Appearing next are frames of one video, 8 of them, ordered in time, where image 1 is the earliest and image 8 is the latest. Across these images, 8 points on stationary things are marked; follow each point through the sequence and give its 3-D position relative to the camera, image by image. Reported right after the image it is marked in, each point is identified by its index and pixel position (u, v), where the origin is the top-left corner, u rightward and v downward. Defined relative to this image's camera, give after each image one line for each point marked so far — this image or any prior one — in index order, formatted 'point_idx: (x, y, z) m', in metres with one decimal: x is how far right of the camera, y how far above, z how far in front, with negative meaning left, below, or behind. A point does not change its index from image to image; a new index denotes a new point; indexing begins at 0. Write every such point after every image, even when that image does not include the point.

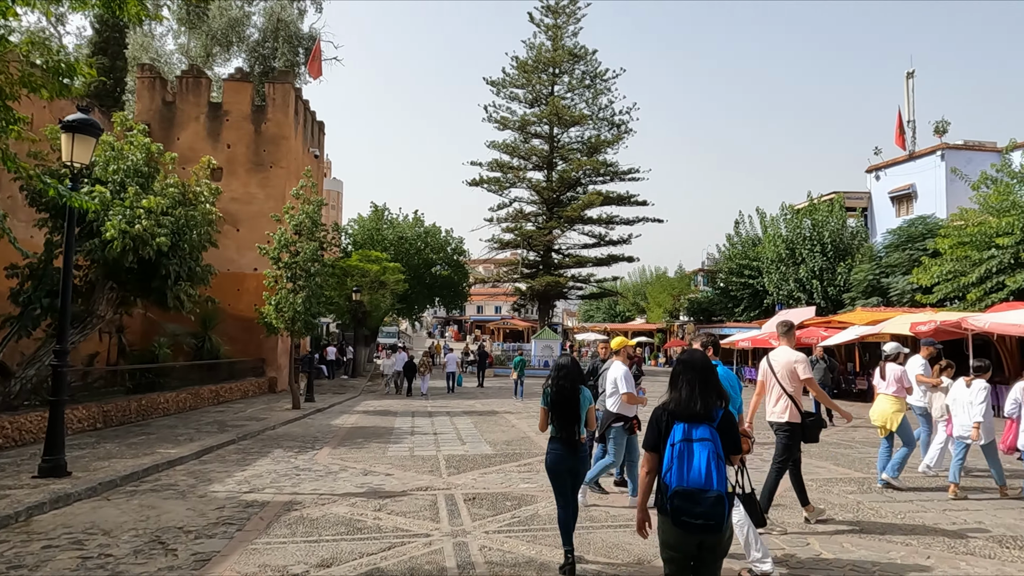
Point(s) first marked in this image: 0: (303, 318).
0: (-5.2, -0.7, +16.5) m
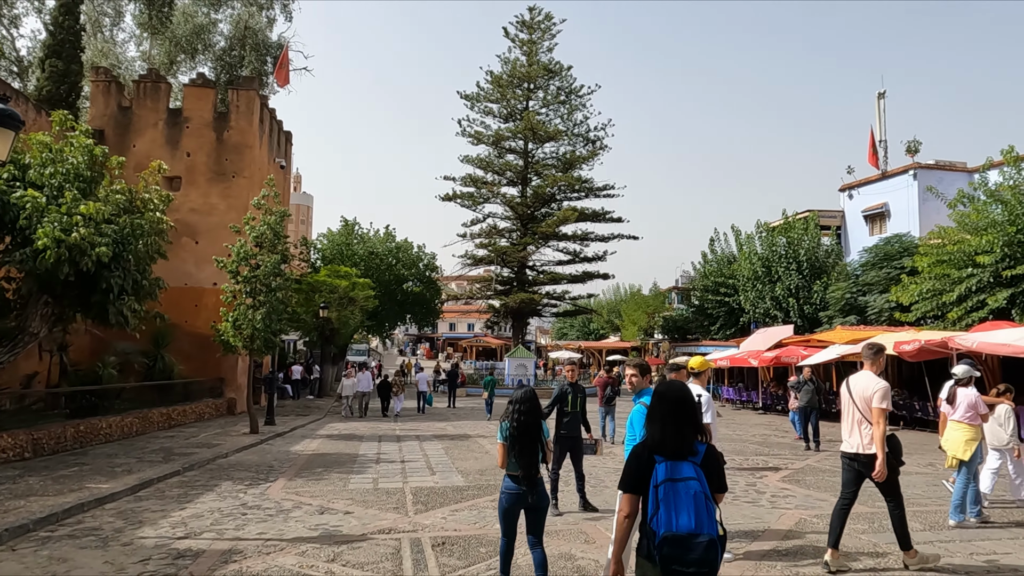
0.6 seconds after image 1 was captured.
0: (-5.8, -1.1, +15.5) m
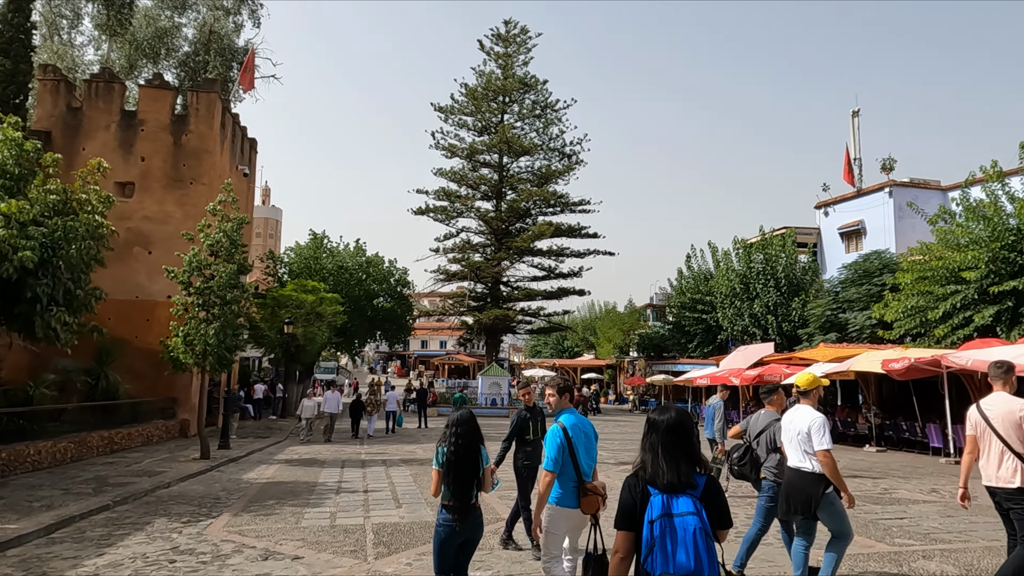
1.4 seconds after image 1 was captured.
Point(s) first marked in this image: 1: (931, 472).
0: (-6.4, -1.4, +14.3) m
1: (+8.5, -3.7, +13.5) m
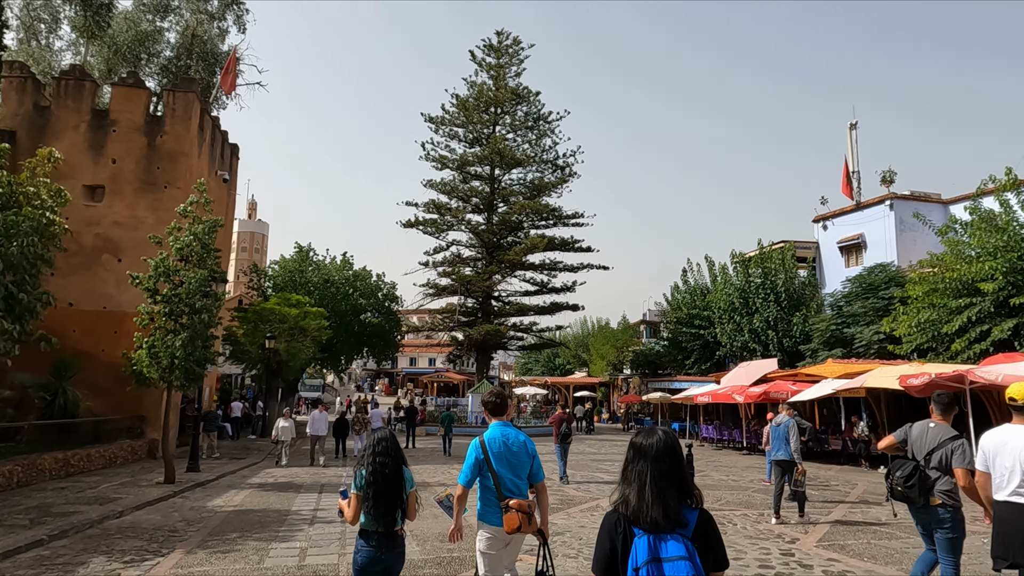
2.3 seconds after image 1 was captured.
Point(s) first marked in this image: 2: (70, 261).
0: (-6.5, -1.5, +13.1) m
1: (+8.5, -3.9, +12.4) m
2: (-11.9, +0.7, +17.9) m
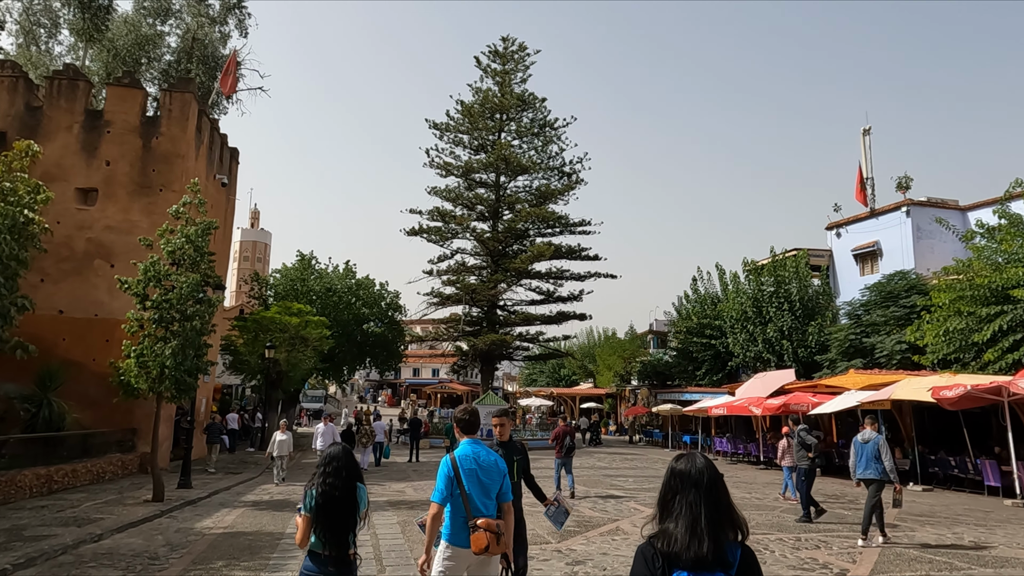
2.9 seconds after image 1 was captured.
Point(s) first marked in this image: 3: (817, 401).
0: (-6.3, -1.6, +12.3) m
1: (+8.6, -4.0, +11.6) m
2: (-11.7, +0.5, +17.2) m
3: (+8.8, -3.3, +19.1) m
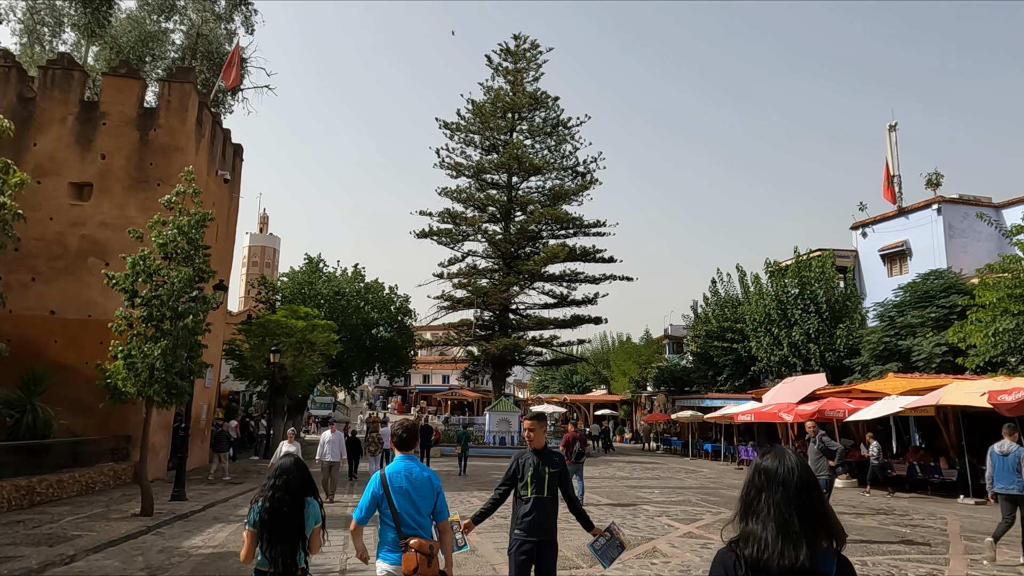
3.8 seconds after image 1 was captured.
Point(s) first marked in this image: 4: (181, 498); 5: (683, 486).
0: (-6.0, -1.5, +11.3) m
1: (+9.0, -3.9, +10.4) m
2: (-11.3, +0.6, +16.3) m
3: (+9.2, -3.2, +17.9) m
4: (-6.4, -4.1, +12.8) m
5: (+4.5, -5.2, +17.5) m
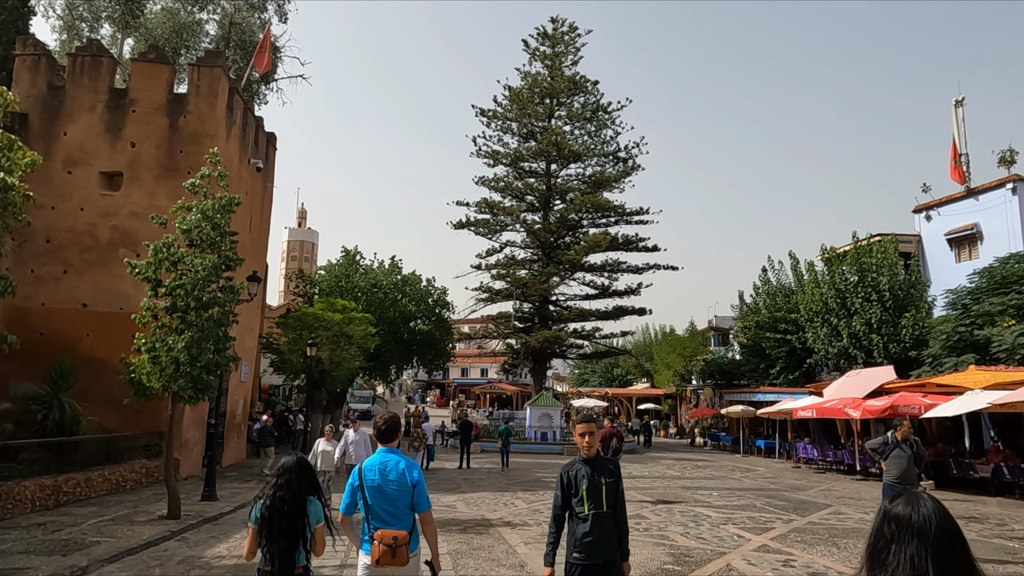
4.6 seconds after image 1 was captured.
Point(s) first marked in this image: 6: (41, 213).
0: (-5.2, -1.4, +10.7) m
1: (+9.7, -3.6, +8.9) m
2: (-10.3, +0.7, +15.9) m
3: (+10.3, -2.8, +16.4) m
4: (-5.6, -3.9, +12.2) m
5: (+5.7, -4.9, +16.3) m
6: (-11.4, +1.8, +16.0) m
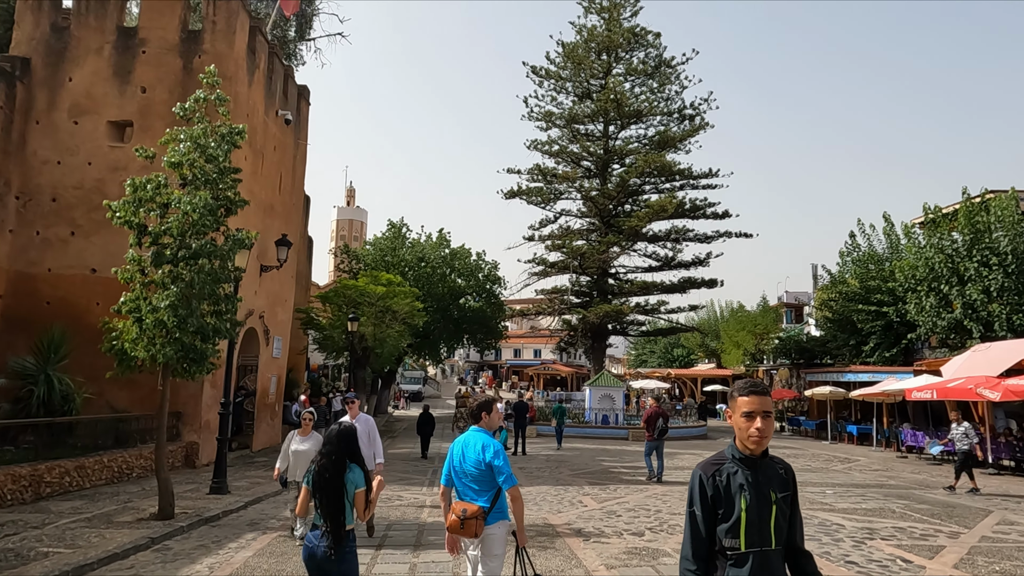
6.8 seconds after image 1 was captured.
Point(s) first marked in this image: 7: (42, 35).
0: (-4.3, -0.7, +8.6) m
1: (+10.4, -2.8, +5.8) m
2: (-9.0, +1.5, +14.2) m
3: (+11.6, -1.9, +13.2) m
4: (-4.5, -3.2, +10.3) m
5: (+7.0, -4.0, +13.5) m
6: (-10.1, +2.6, +14.3) m
7: (-10.4, +5.6, +14.7) m
